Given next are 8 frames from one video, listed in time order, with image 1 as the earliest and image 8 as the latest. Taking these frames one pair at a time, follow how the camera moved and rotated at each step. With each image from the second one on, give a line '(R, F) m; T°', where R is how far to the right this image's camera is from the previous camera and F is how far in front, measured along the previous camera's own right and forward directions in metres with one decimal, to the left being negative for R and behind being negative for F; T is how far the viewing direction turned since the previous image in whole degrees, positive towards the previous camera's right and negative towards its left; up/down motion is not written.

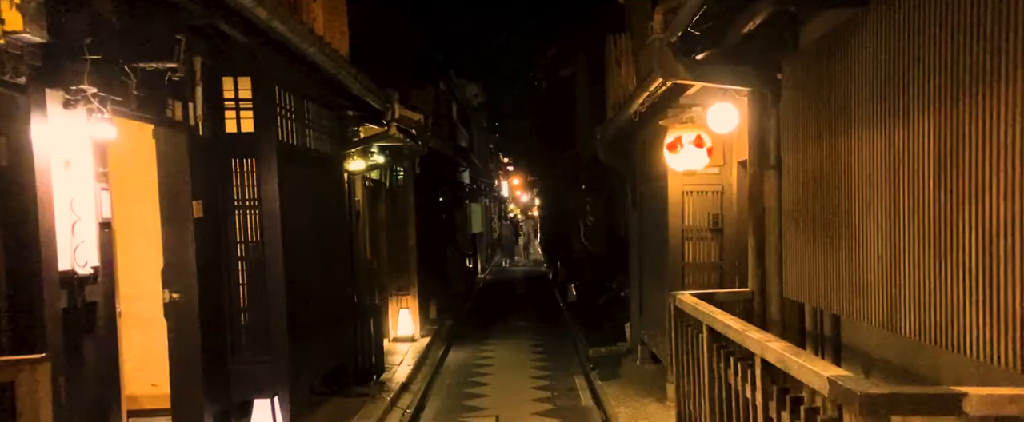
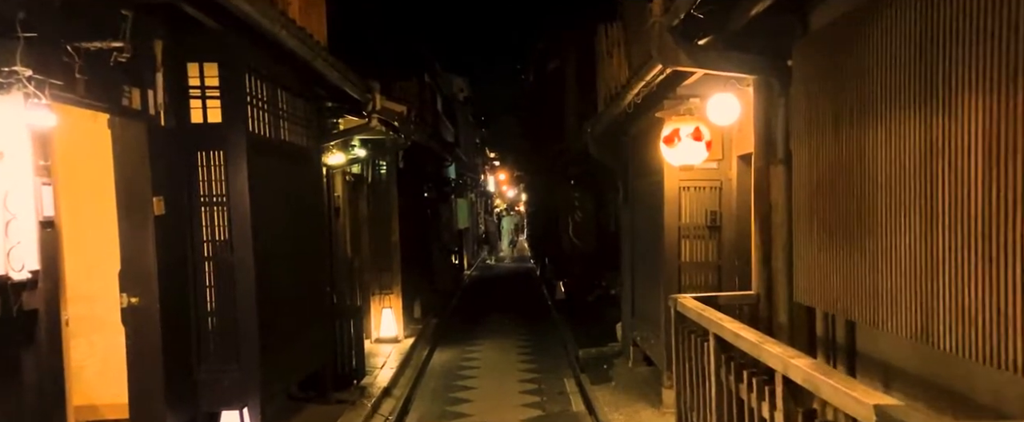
(0.0, +0.6) m; +1°
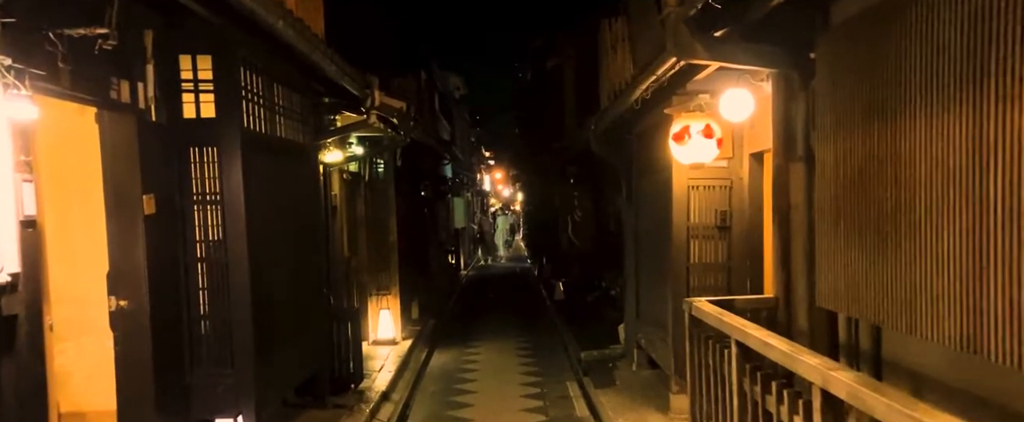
(-0.1, +0.3) m; 0°
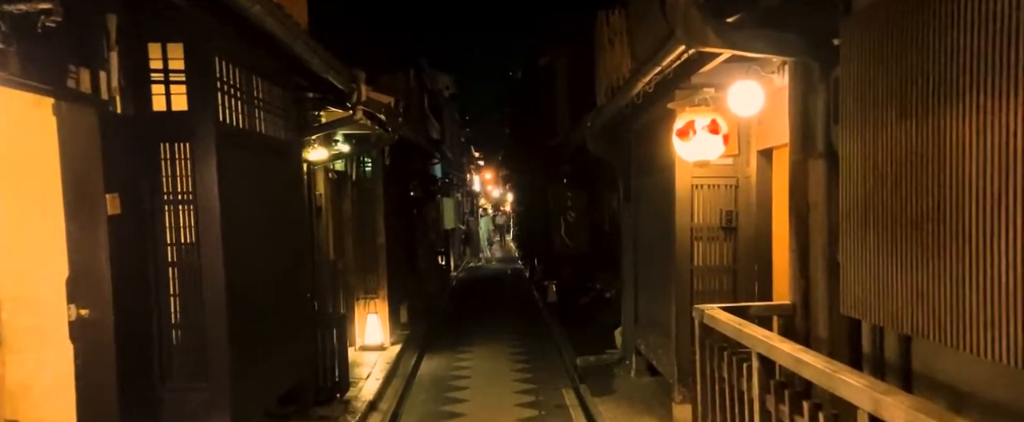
(-0.1, +0.5) m; +1°
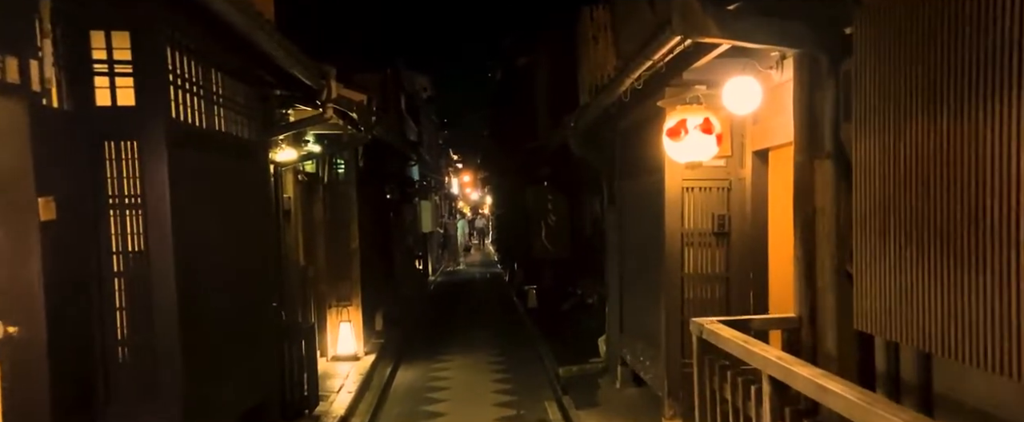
(0.0, +0.6) m; +2°
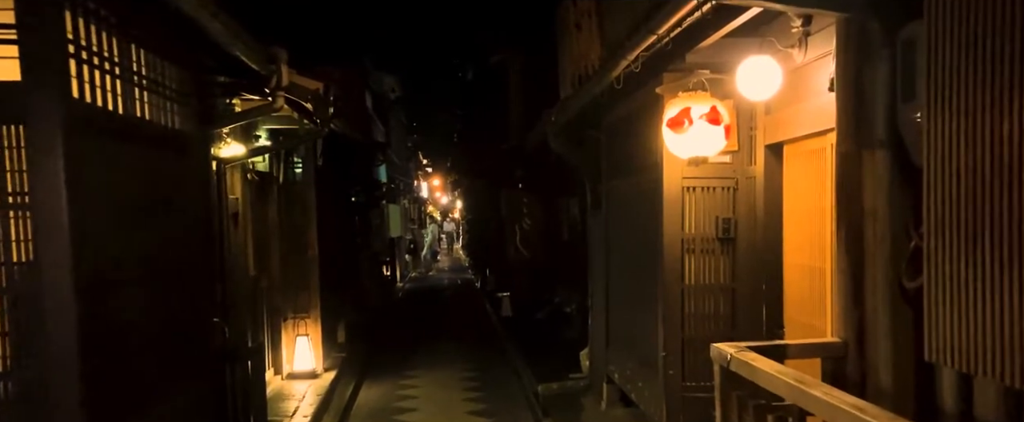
(-0.1, +1.2) m; +2°
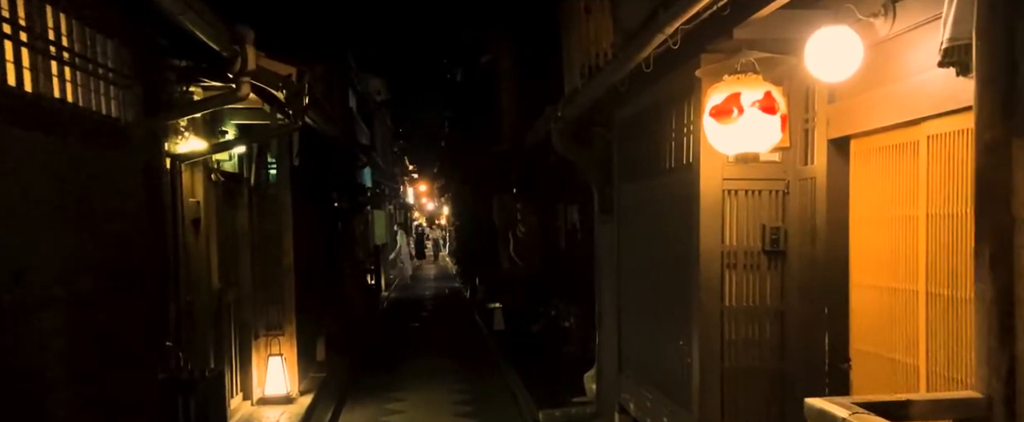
(-0.2, +1.3) m; +1°
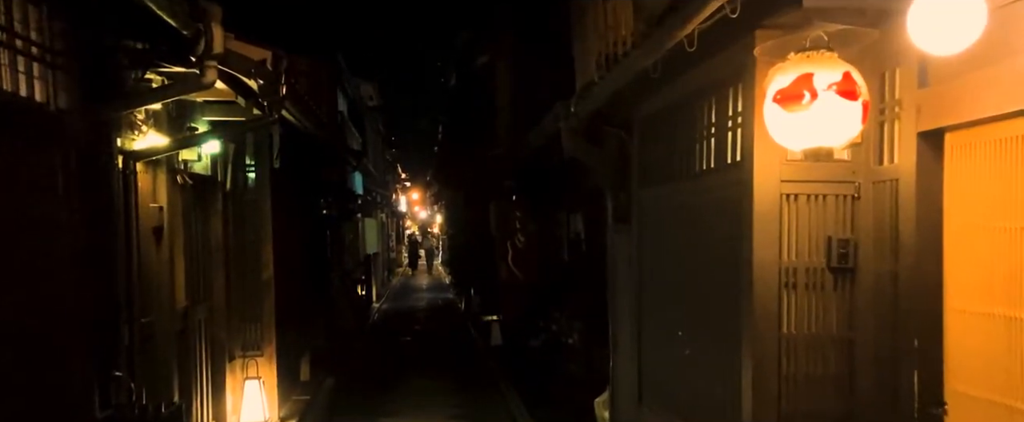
(-0.2, +1.2) m; +1°
